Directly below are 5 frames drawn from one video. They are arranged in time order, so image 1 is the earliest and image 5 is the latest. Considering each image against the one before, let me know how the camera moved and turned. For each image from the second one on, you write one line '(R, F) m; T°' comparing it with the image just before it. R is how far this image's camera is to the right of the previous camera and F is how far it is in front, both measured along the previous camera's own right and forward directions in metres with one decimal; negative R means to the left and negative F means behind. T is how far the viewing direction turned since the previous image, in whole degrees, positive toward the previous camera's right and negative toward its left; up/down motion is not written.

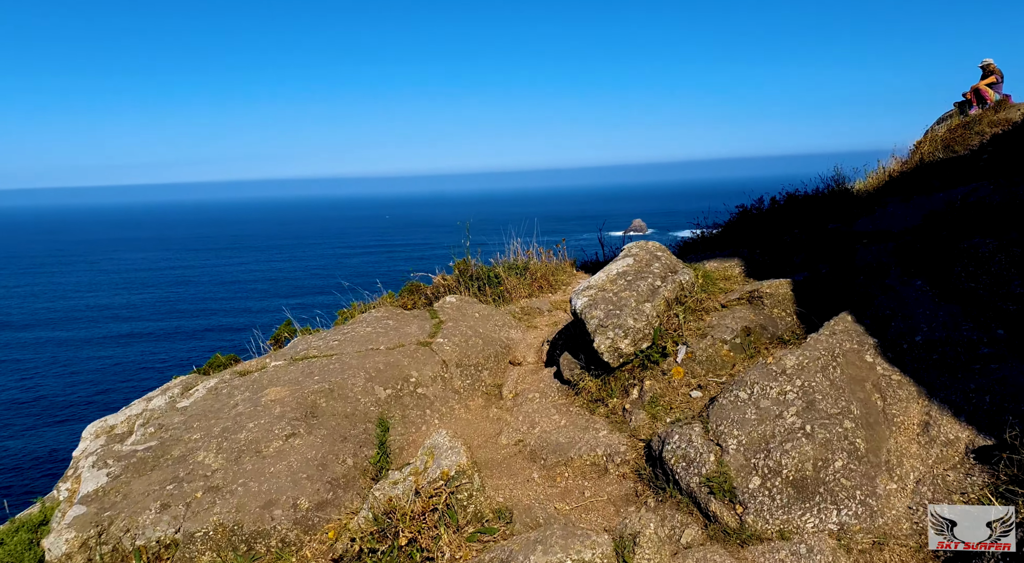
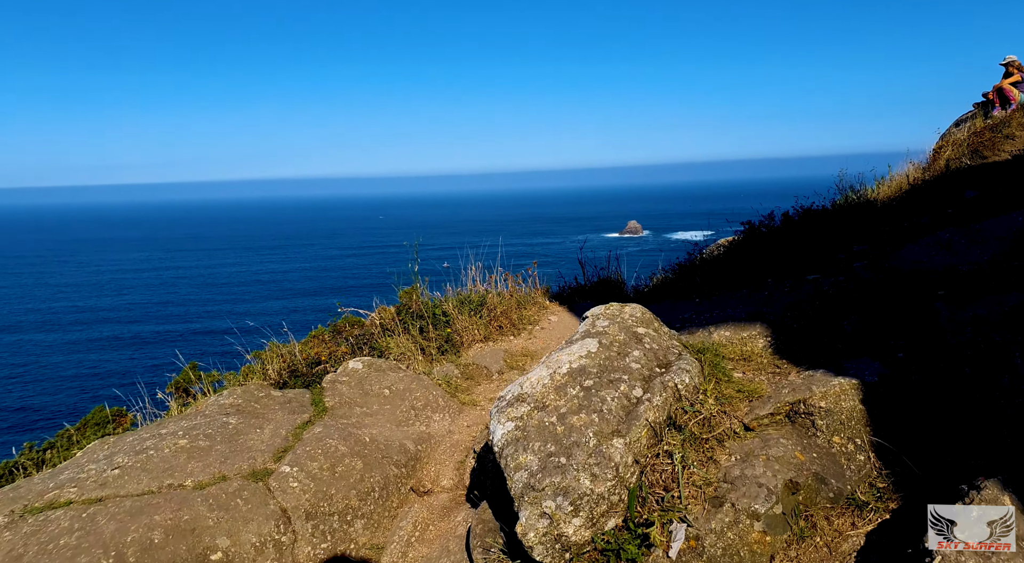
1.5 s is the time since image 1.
(+0.3, +1.4) m; 0°
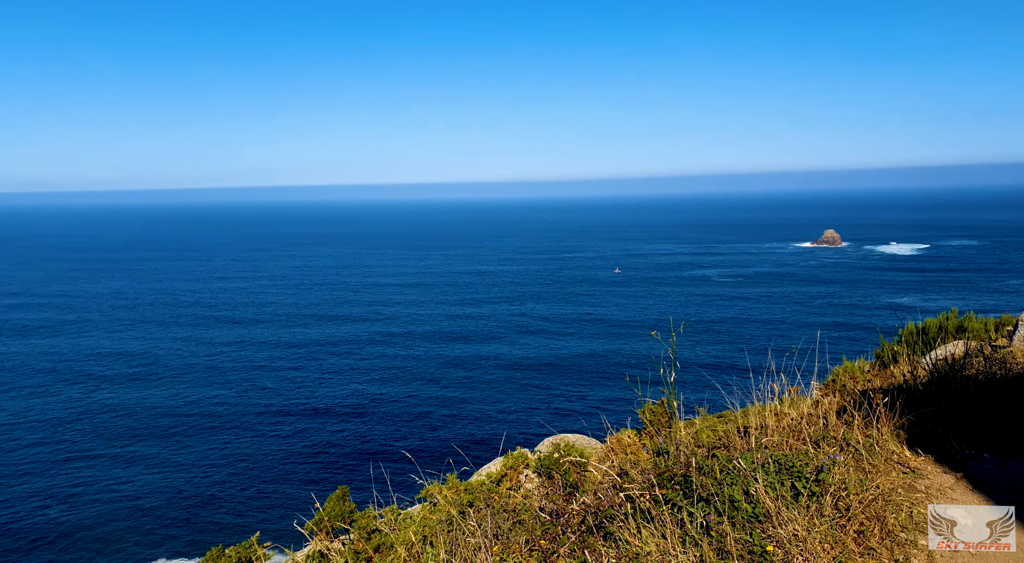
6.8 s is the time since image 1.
(+0.7, -5.8) m; -14°
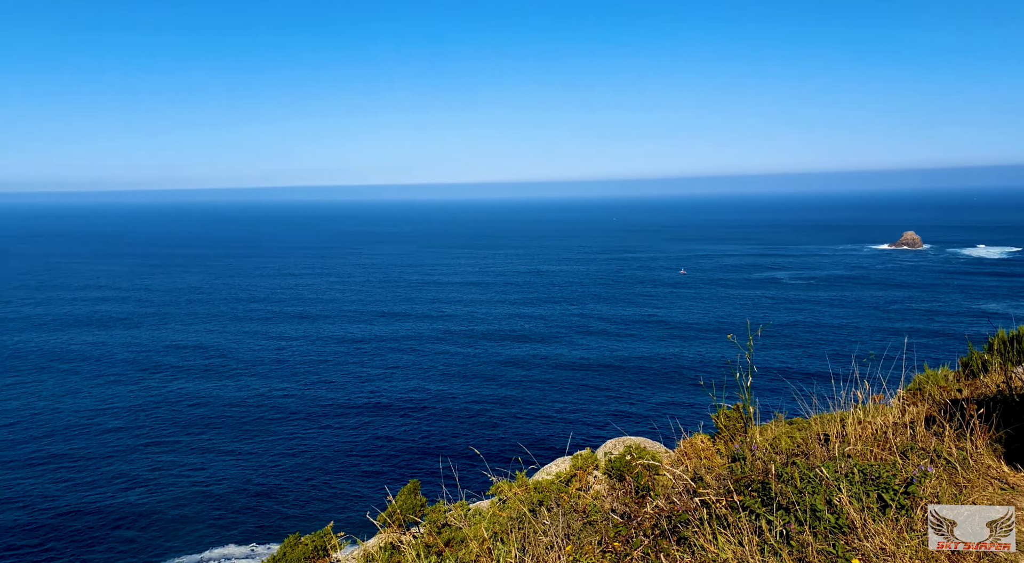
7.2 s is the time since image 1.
(-0.2, 0.0) m; -5°
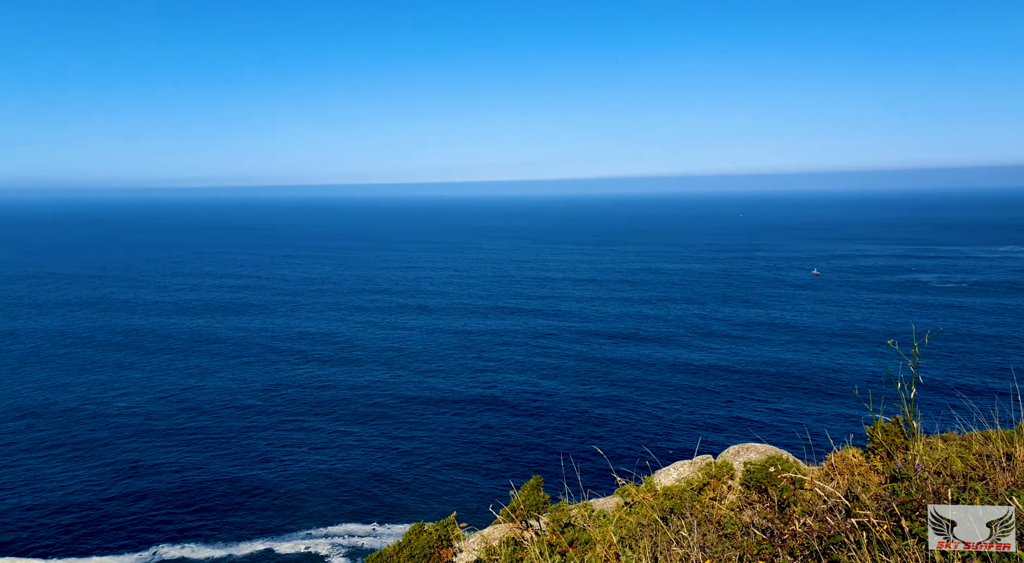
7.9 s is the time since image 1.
(-0.4, +0.6) m; -9°
